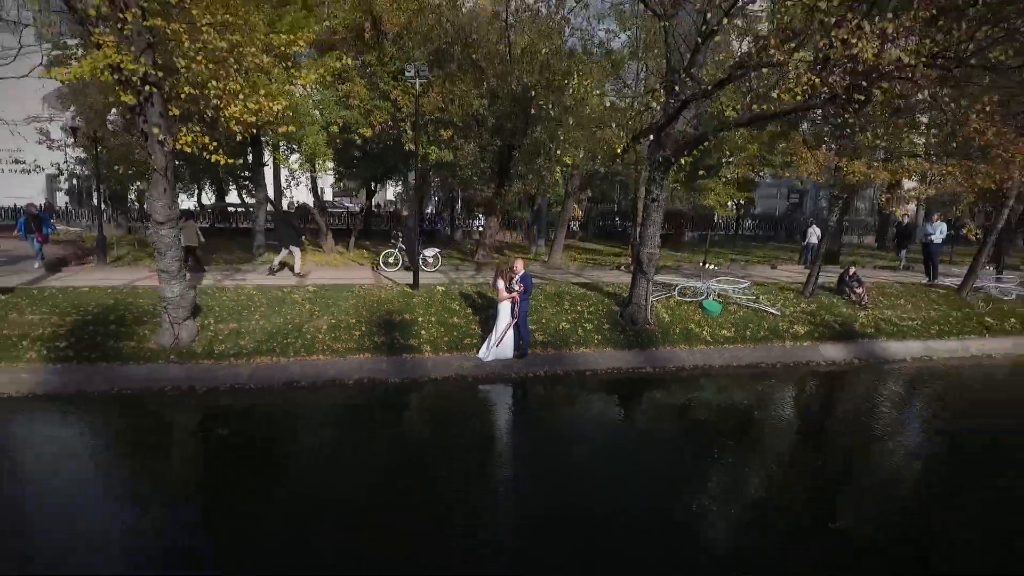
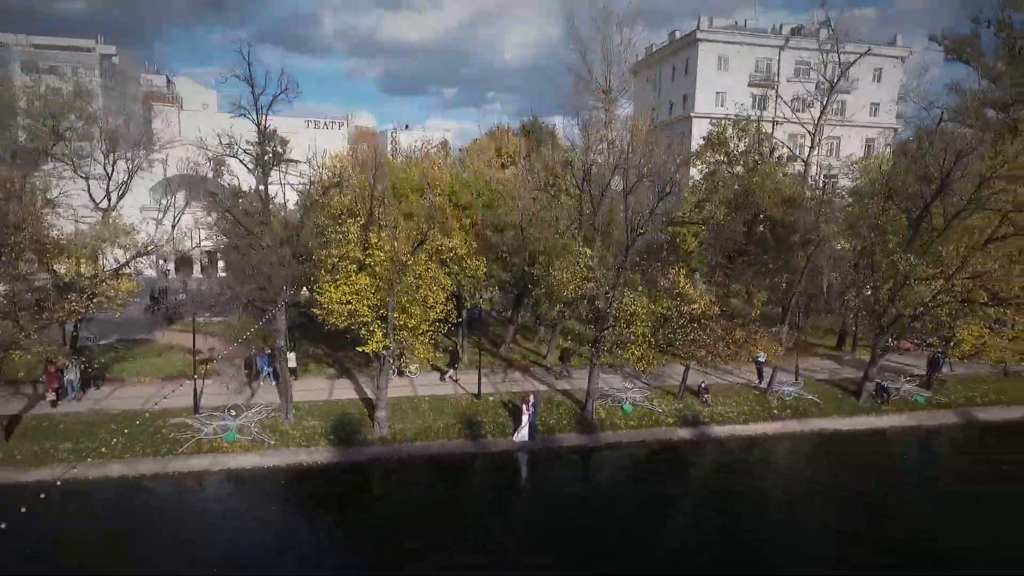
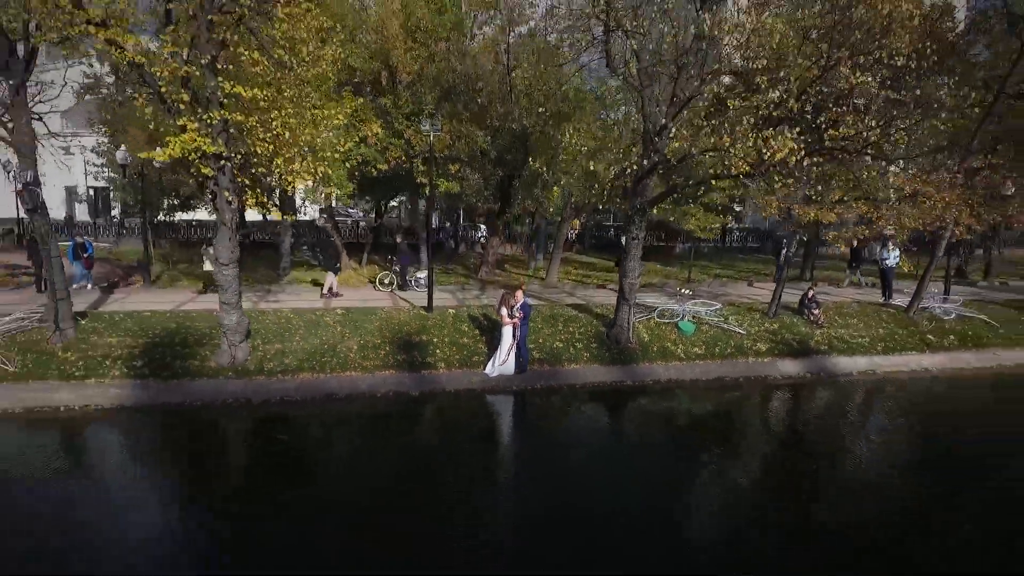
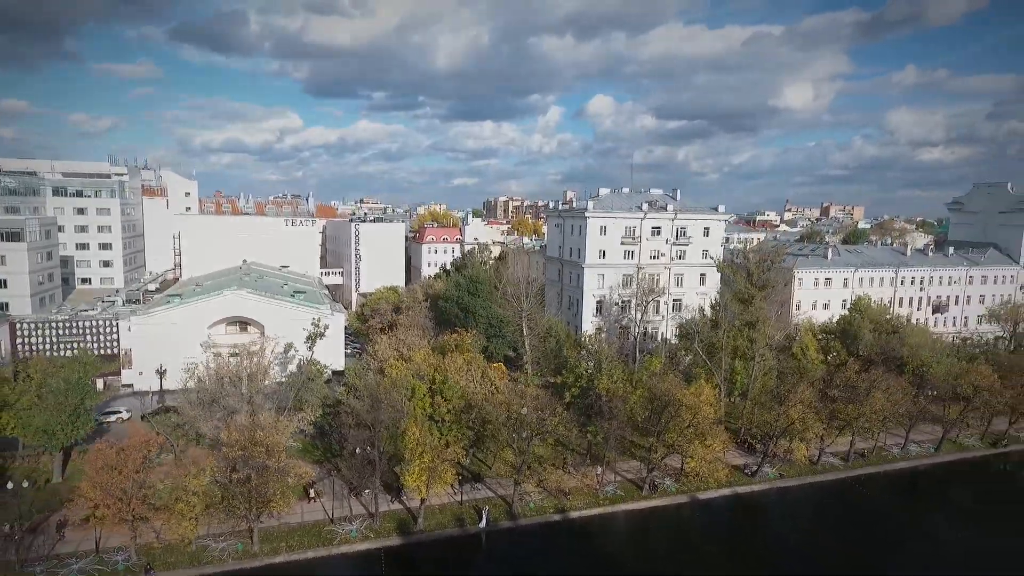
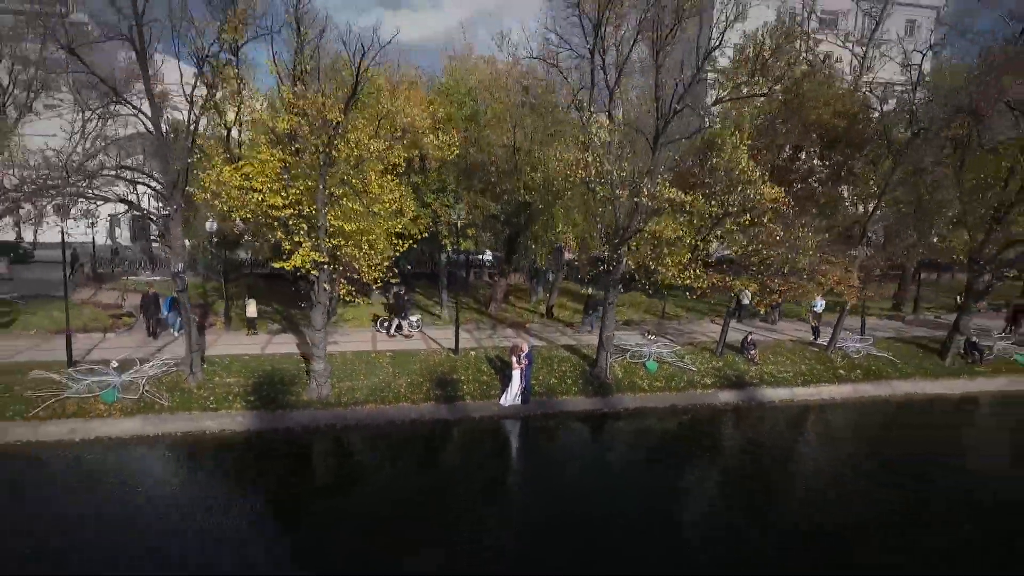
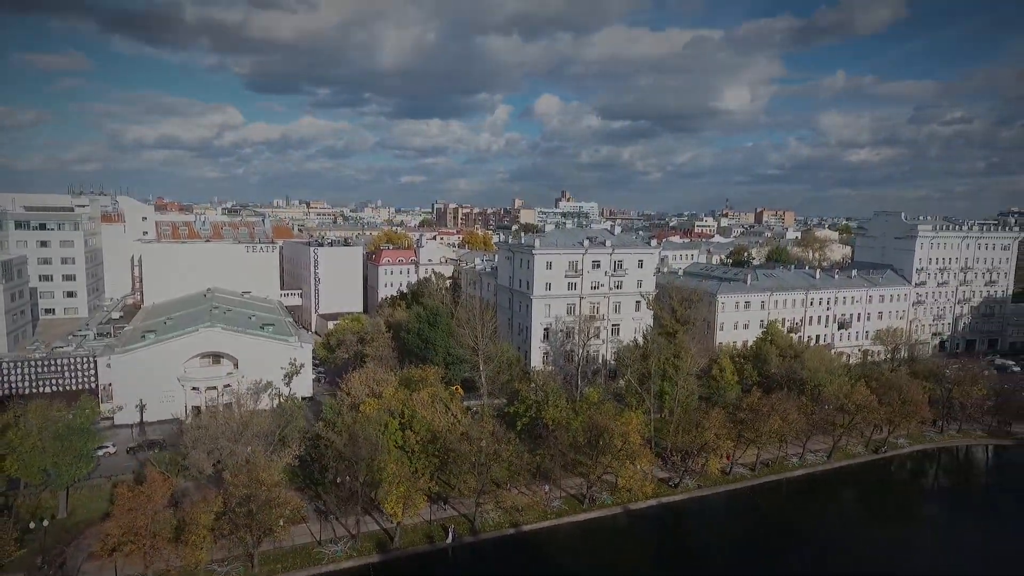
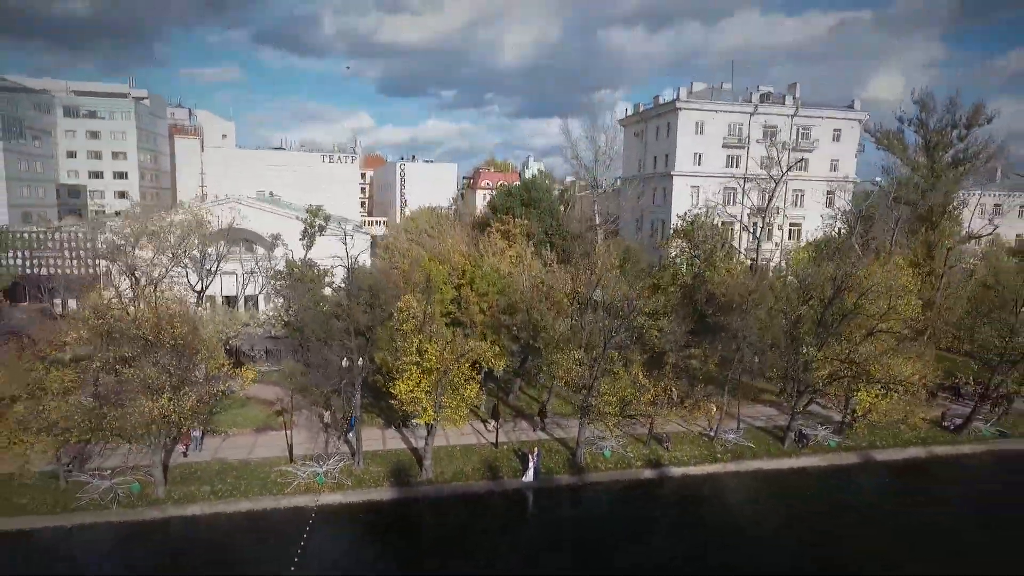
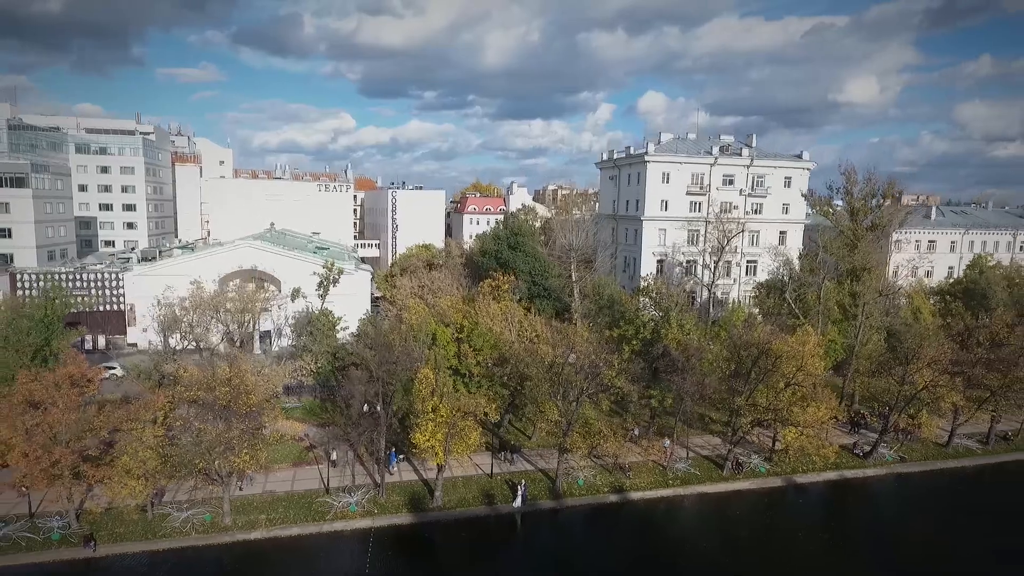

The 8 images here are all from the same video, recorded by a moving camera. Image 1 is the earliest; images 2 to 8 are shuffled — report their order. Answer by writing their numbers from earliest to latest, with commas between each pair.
3, 5, 2, 7, 8, 4, 6
